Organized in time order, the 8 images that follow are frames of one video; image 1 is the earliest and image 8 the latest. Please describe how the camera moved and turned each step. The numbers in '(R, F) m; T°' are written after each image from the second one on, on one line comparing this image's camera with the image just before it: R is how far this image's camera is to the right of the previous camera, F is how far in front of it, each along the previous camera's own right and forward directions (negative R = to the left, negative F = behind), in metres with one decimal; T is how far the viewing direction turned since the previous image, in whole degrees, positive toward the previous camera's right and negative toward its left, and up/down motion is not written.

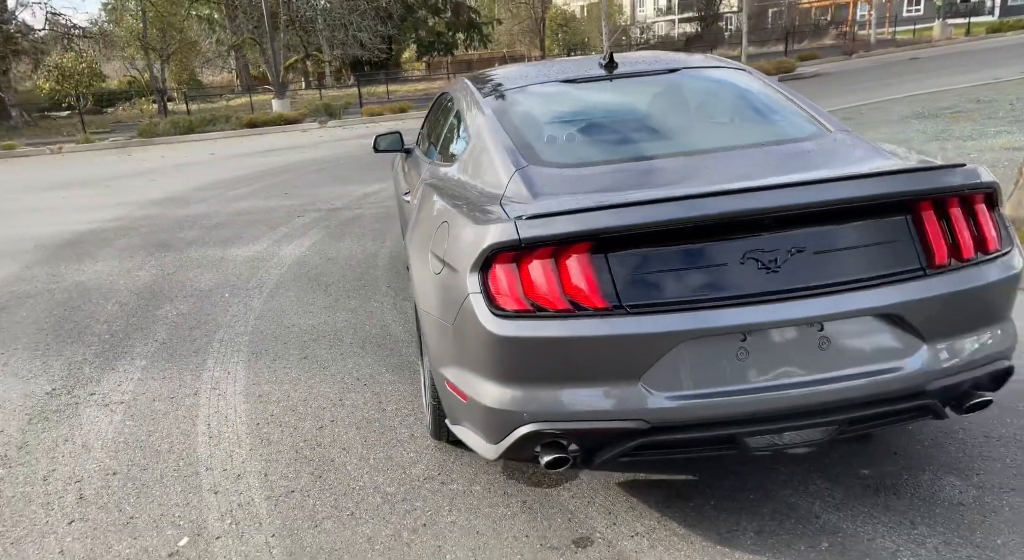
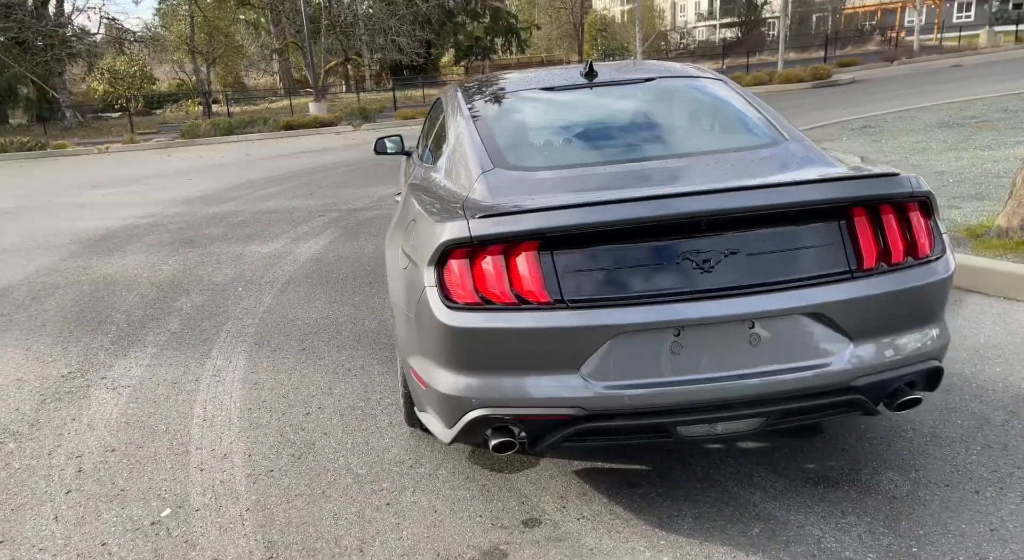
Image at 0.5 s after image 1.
(+0.3, -0.2) m; -3°
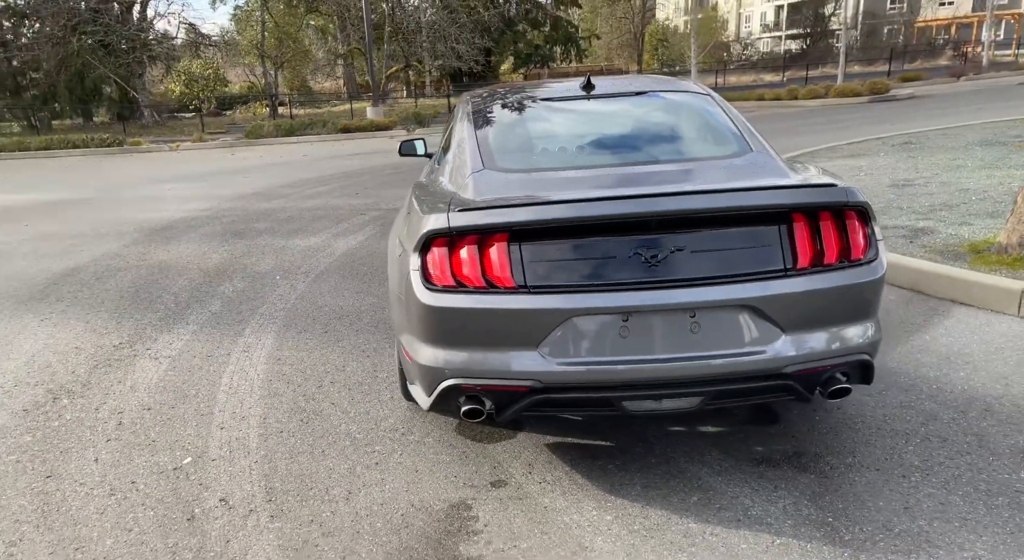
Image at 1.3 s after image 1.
(+0.3, -0.3) m; -4°
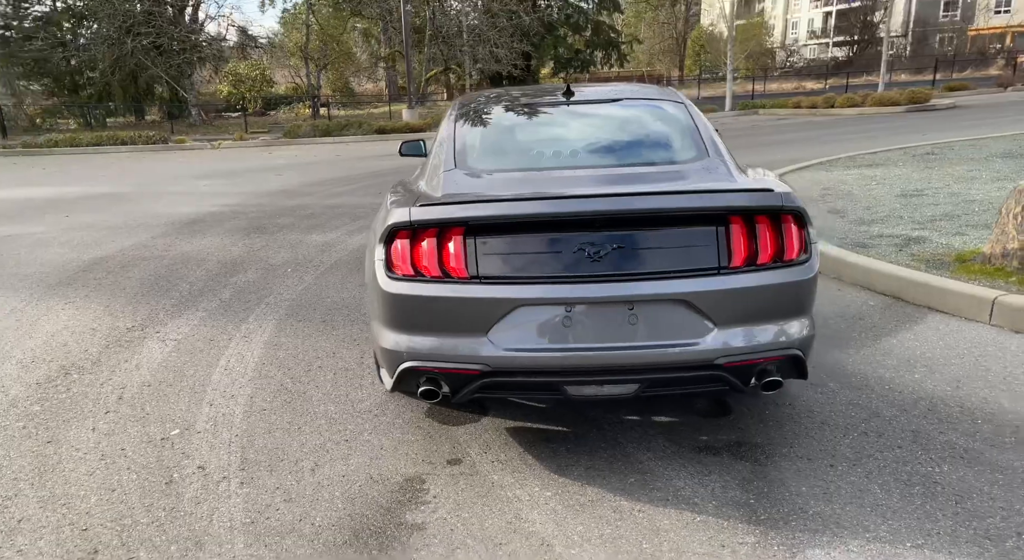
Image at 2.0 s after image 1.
(+0.3, -0.2) m; -3°
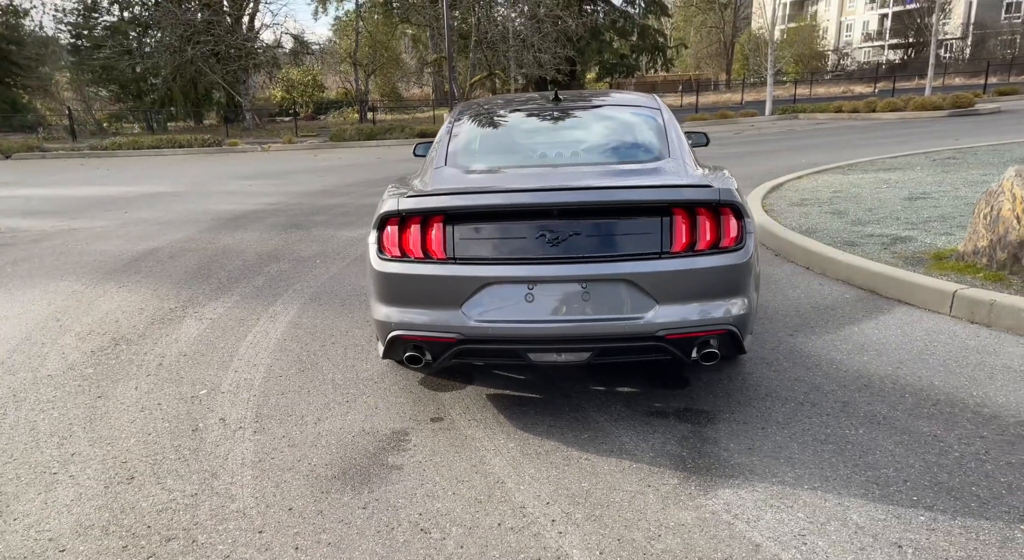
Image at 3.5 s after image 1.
(+0.3, -0.5) m; -3°
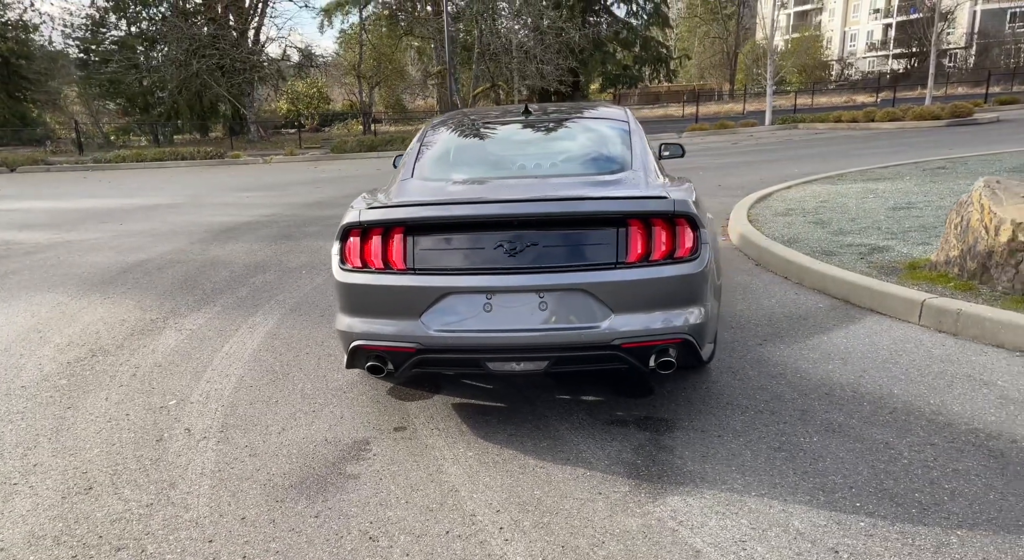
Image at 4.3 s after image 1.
(+0.2, 0.0) m; 0°
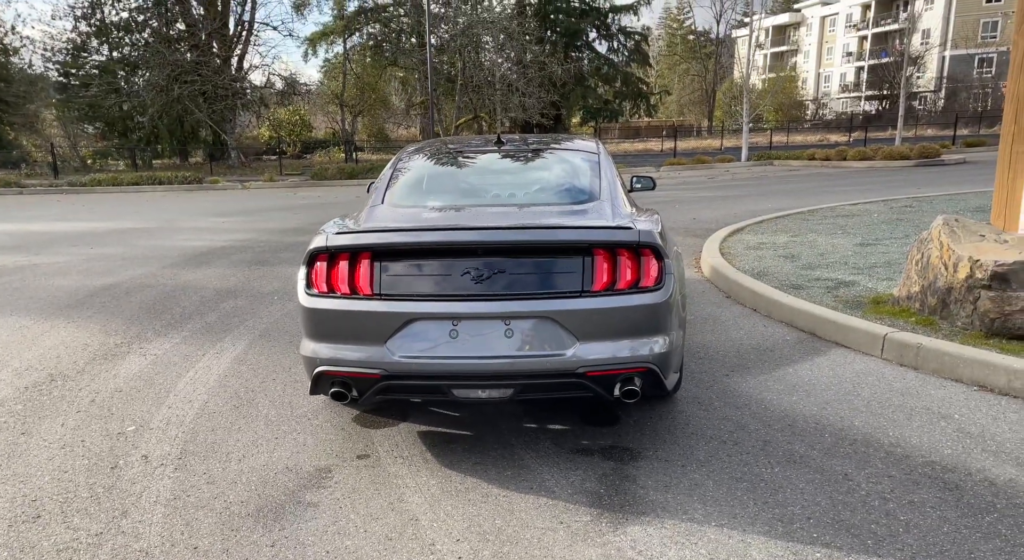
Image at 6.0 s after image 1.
(+0.1, 0.0) m; +2°
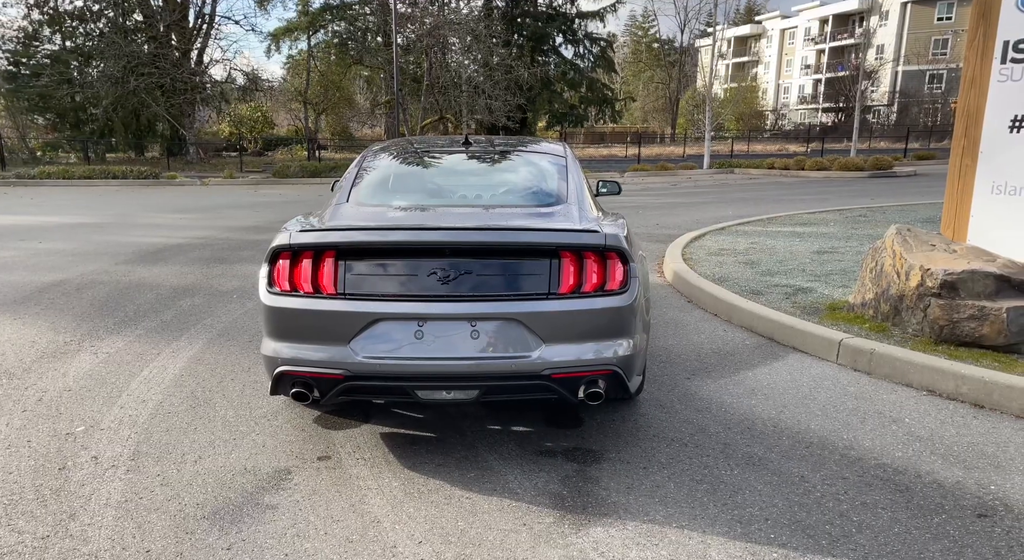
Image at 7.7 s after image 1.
(0.0, 0.0) m; +3°
